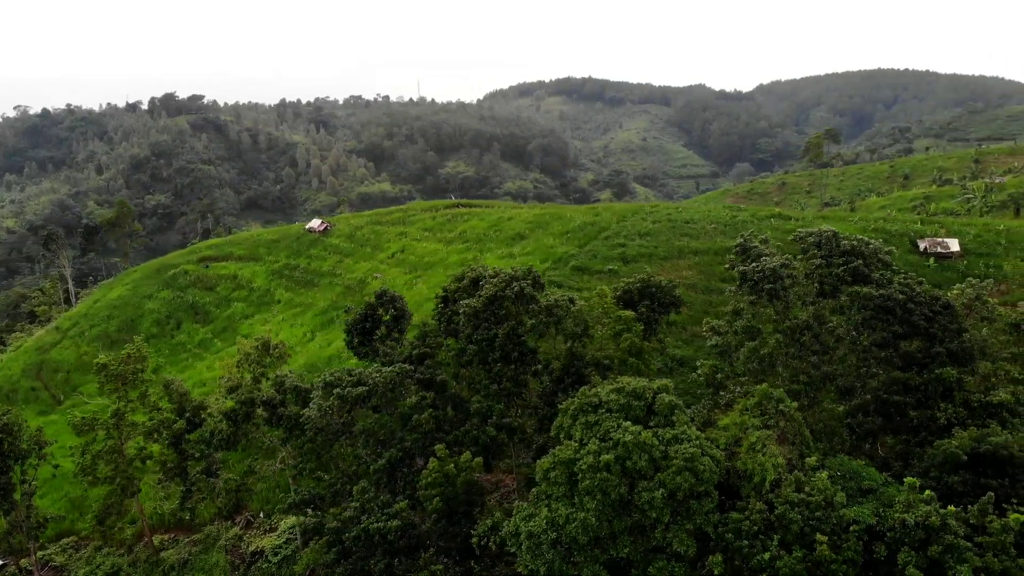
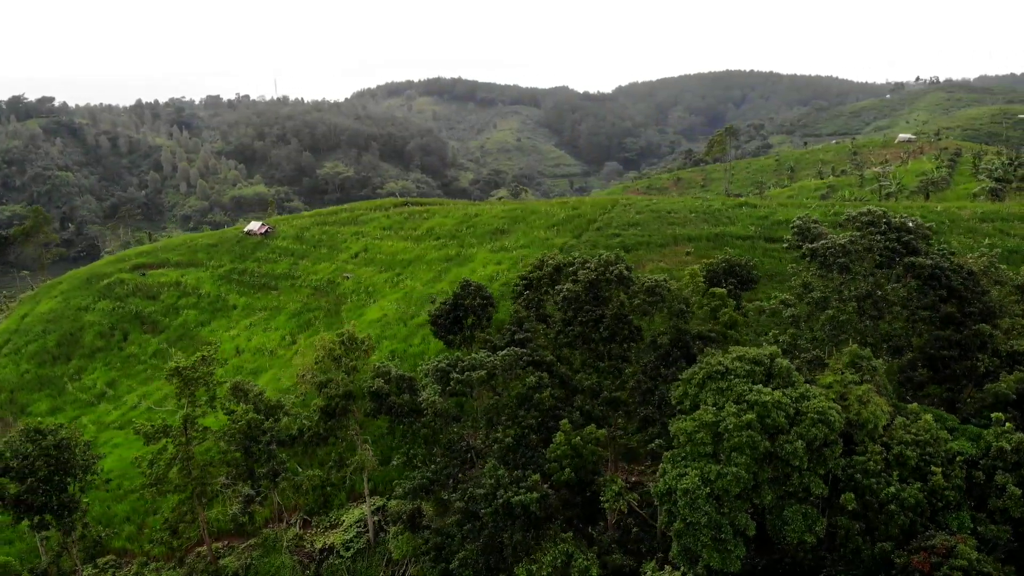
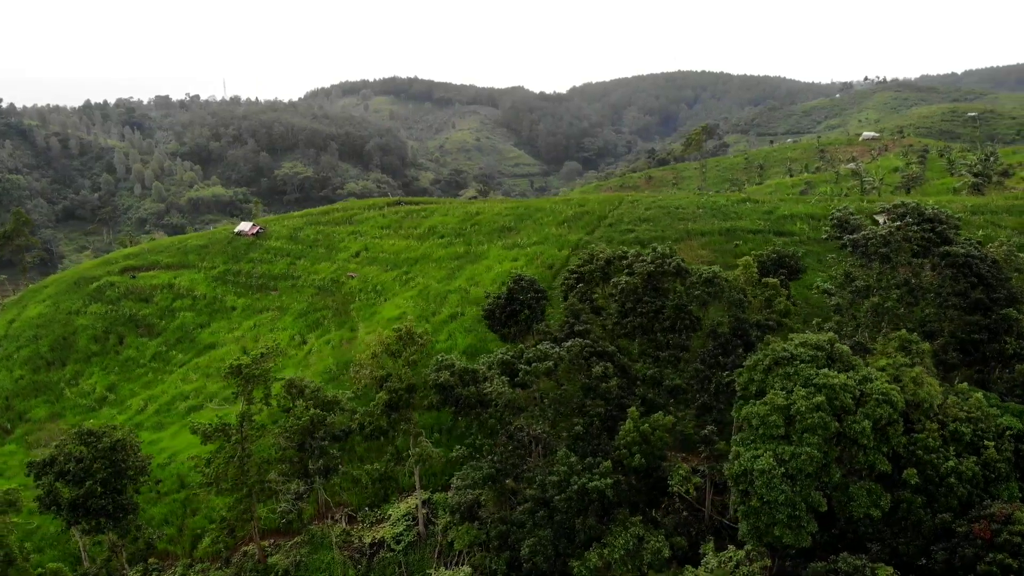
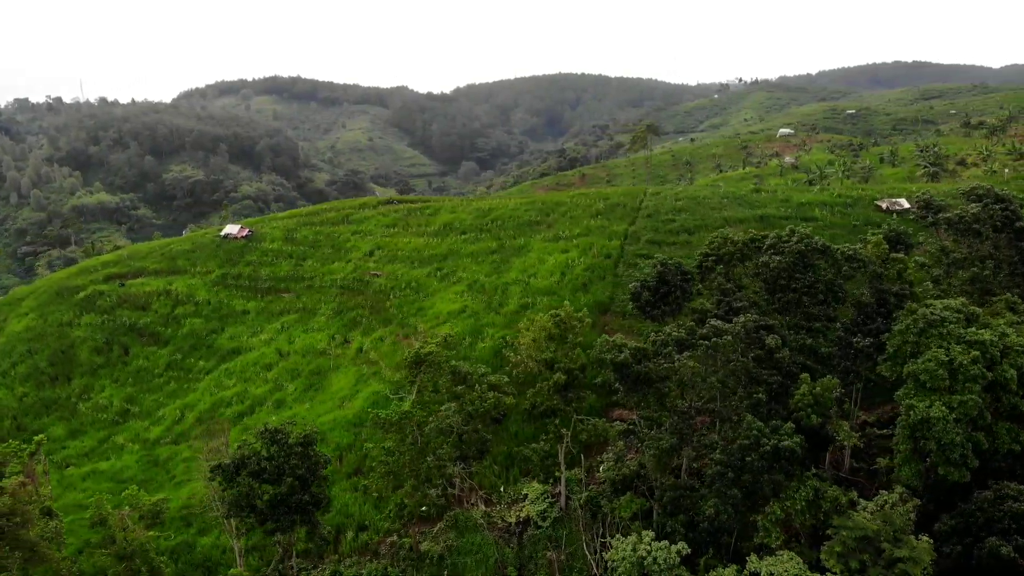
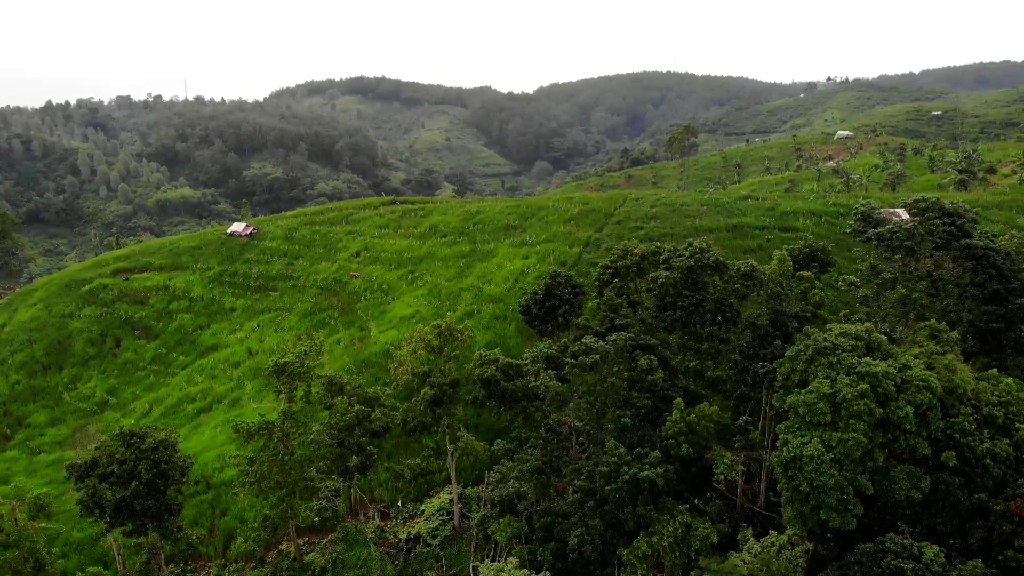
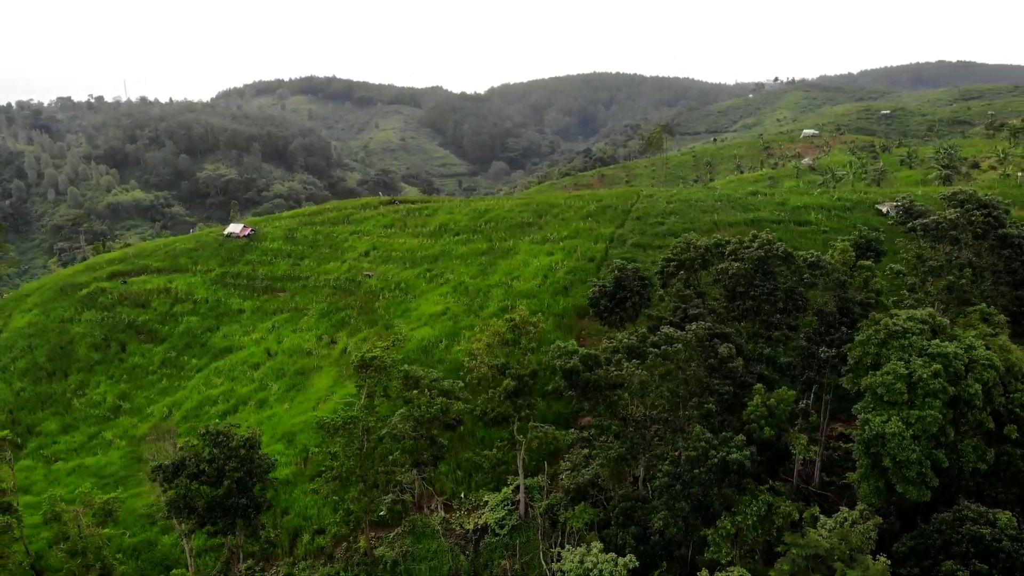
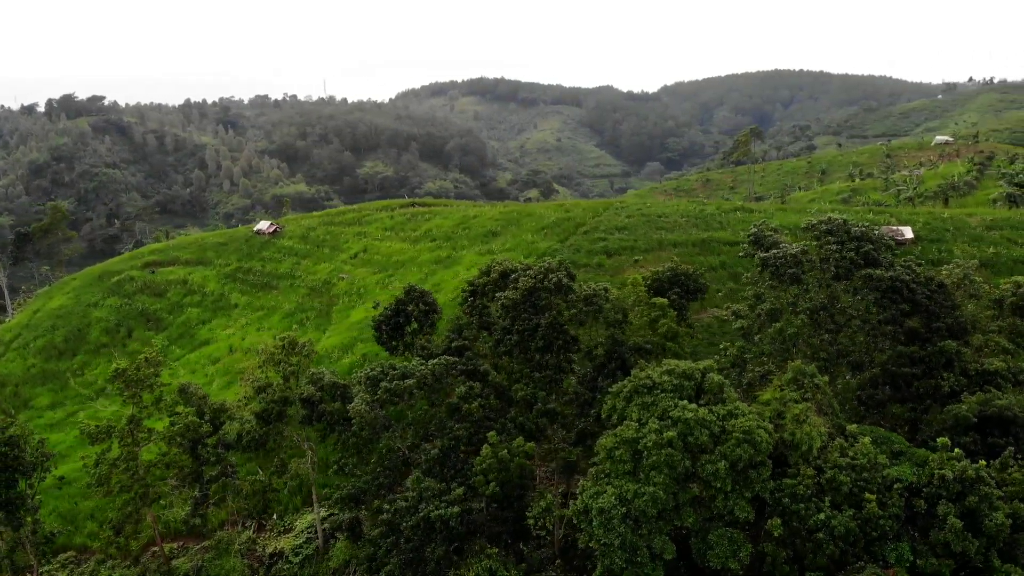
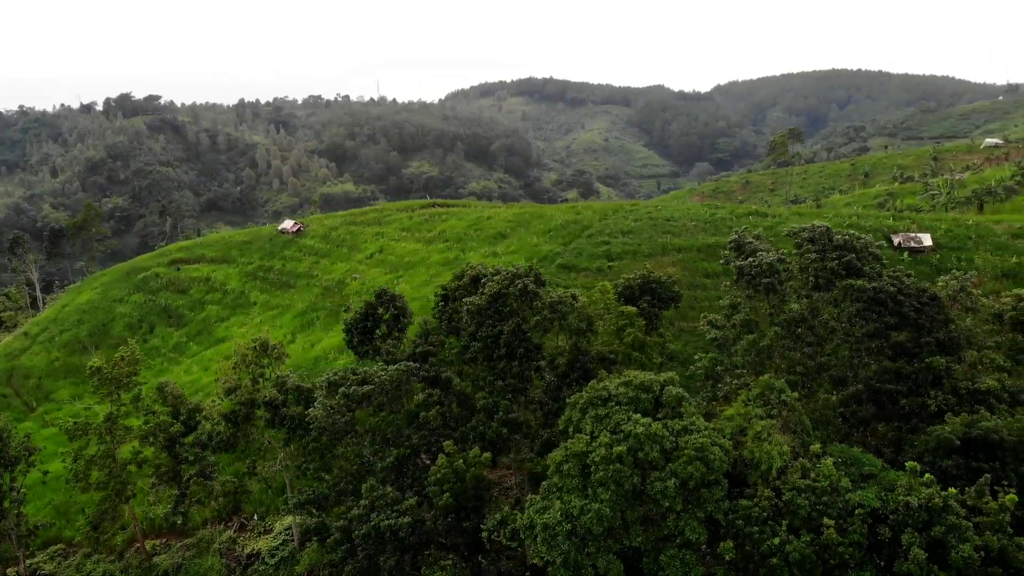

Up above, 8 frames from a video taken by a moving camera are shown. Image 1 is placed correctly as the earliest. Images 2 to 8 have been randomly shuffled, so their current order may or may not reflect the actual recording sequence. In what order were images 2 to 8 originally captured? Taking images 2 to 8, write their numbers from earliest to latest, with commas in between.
8, 7, 2, 3, 5, 6, 4
